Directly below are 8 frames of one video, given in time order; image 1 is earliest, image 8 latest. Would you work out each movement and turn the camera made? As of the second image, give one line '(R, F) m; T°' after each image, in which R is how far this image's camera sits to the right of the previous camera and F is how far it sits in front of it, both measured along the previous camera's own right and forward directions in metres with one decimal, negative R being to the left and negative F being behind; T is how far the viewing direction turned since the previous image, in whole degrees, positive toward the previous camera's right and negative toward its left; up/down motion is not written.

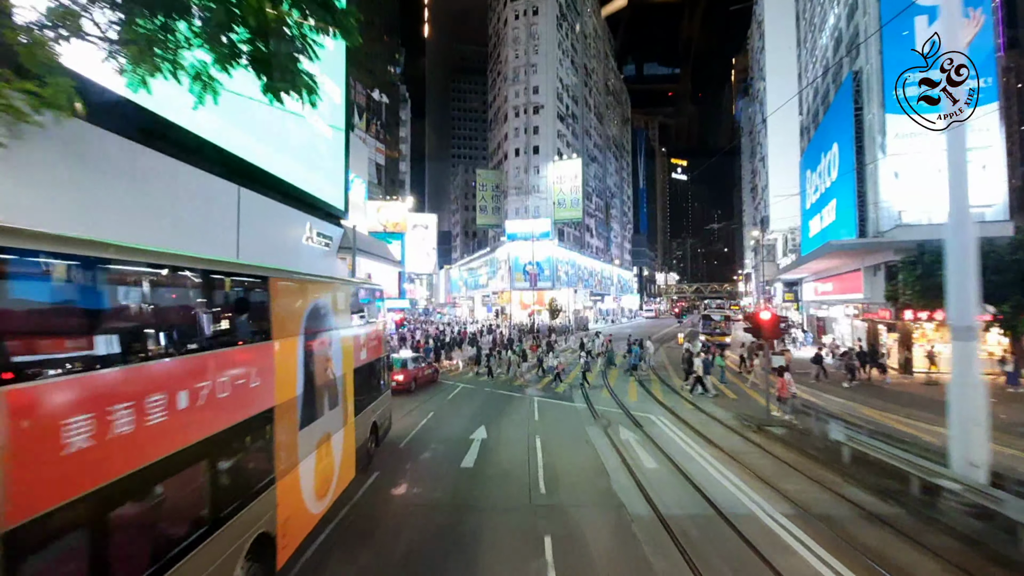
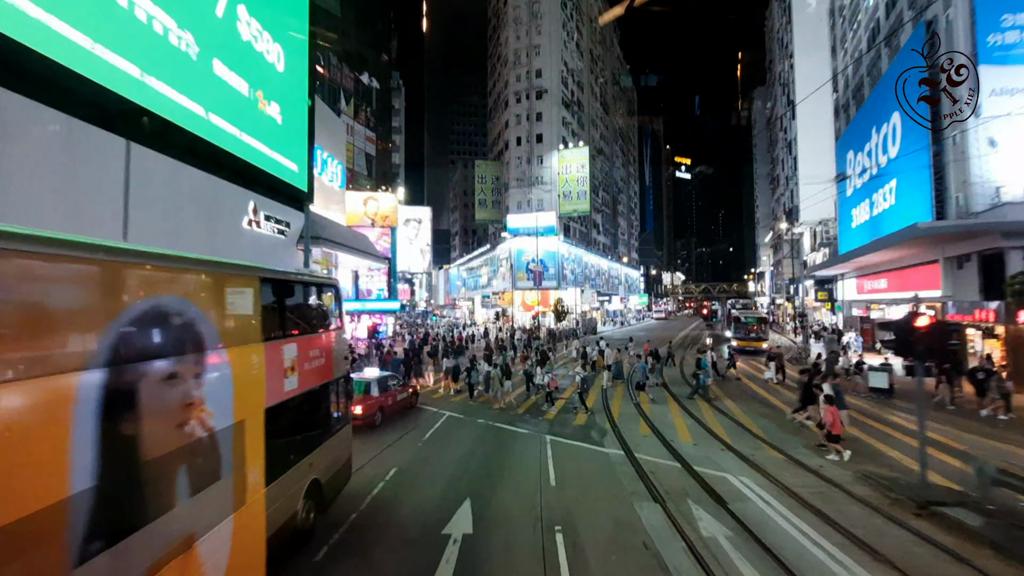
(0.0, +4.9) m; 0°
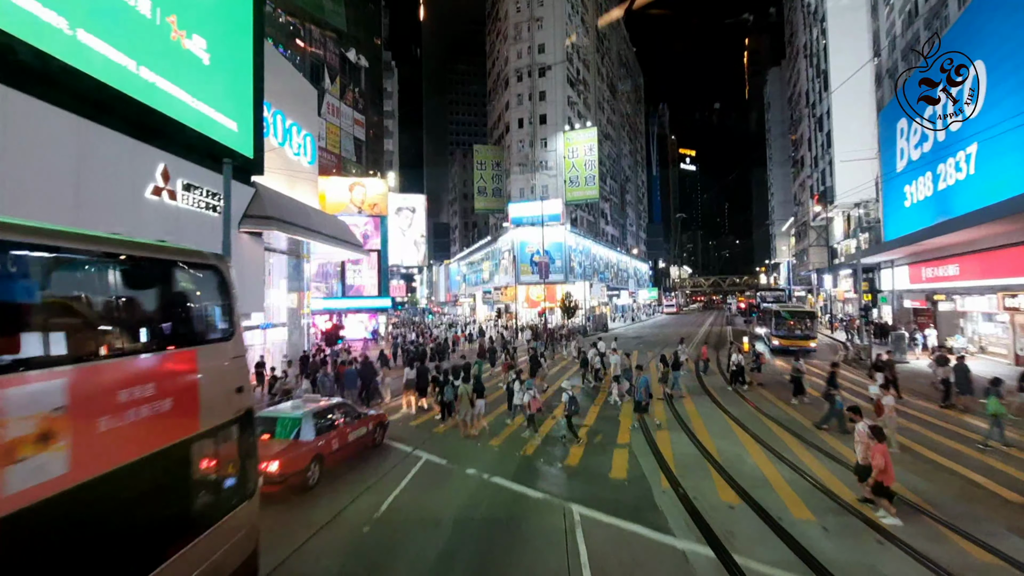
(0.0, +4.6) m; 0°
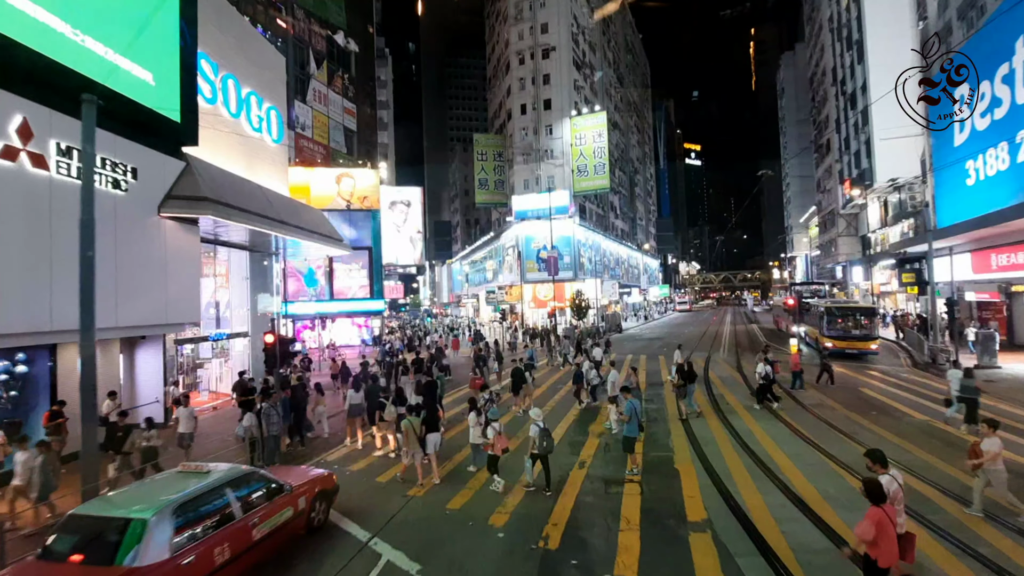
(-0.1, +3.9) m; 0°
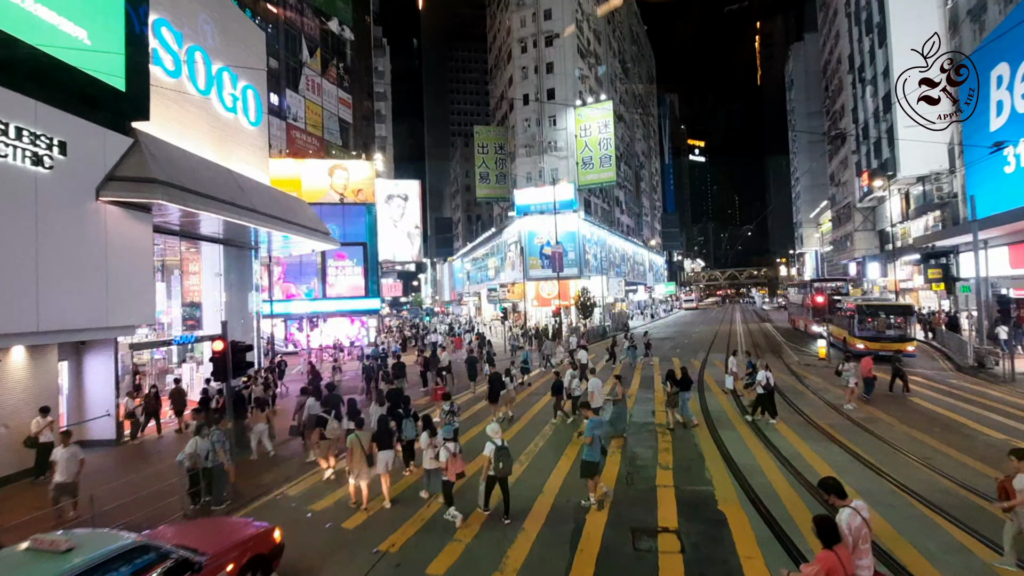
(0.0, +1.9) m; 0°
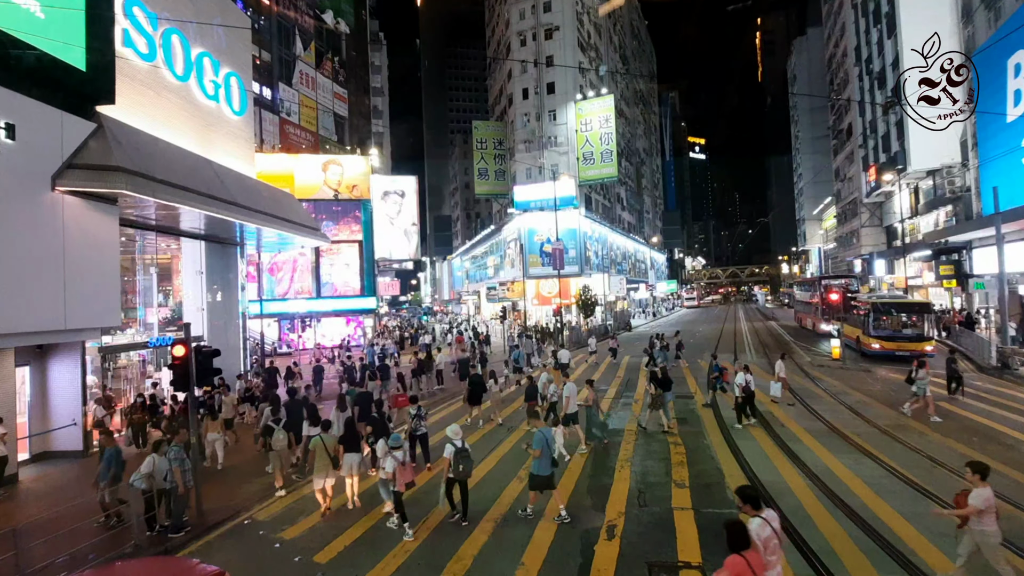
(0.0, +1.0) m; 0°
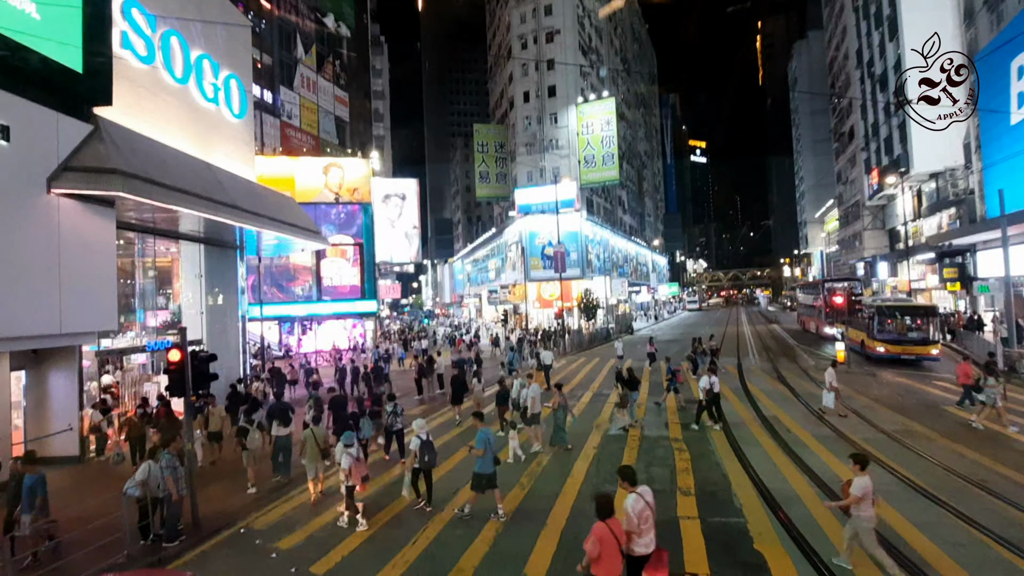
(0.0, +0.1) m; 0°
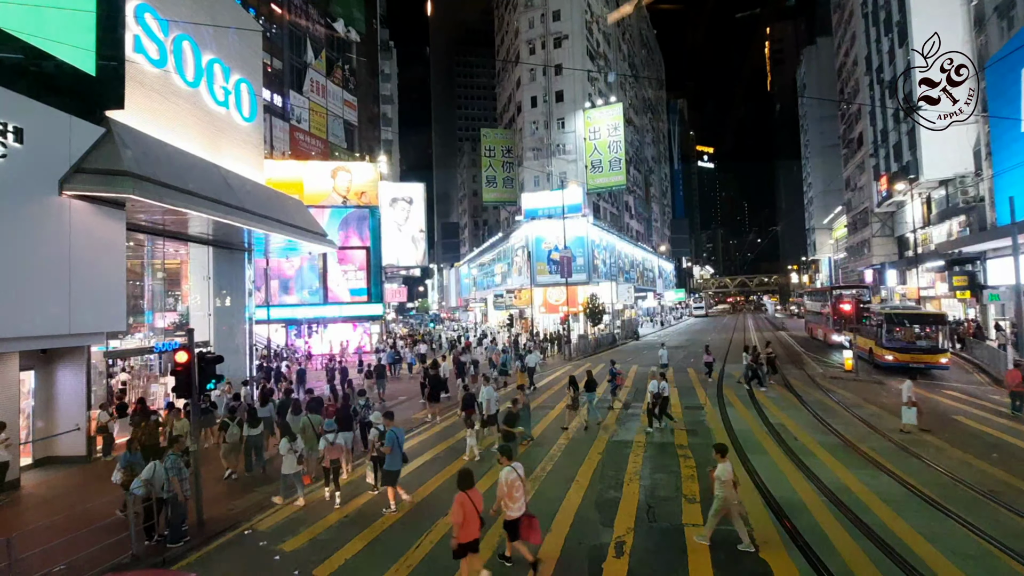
(0.0, 0.0) m; -1°
